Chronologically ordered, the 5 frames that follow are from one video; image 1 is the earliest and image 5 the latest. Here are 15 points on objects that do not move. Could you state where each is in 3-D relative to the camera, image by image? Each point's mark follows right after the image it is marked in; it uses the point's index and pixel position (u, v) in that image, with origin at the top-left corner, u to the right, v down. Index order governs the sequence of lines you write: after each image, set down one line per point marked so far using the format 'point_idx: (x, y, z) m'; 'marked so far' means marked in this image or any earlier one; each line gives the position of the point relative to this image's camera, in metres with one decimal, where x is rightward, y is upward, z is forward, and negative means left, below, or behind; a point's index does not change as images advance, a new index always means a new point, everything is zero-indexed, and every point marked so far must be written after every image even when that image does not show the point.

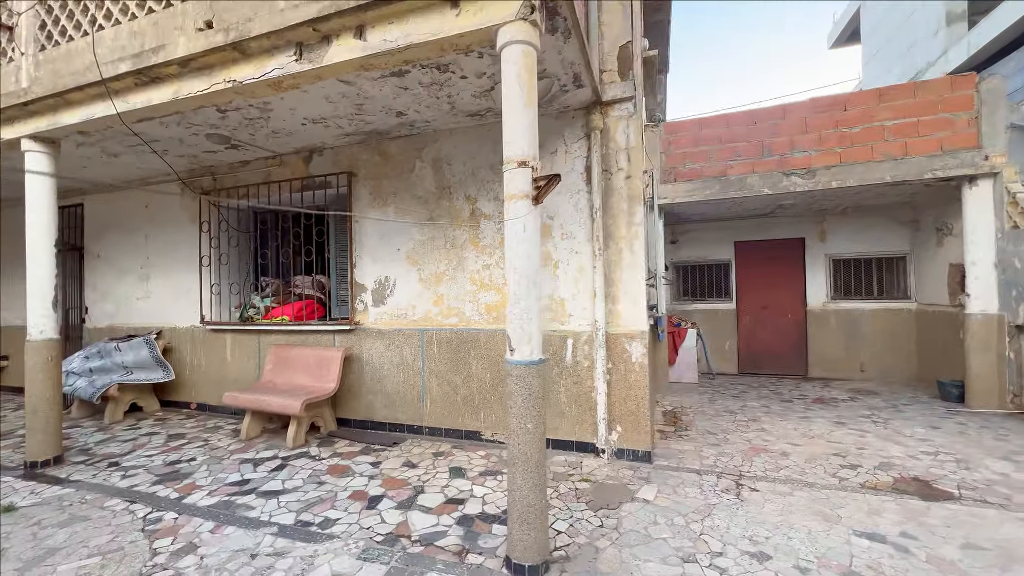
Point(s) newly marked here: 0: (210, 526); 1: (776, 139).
0: (-1.8, -1.4, +2.5) m
1: (+3.2, +1.8, +5.2) m
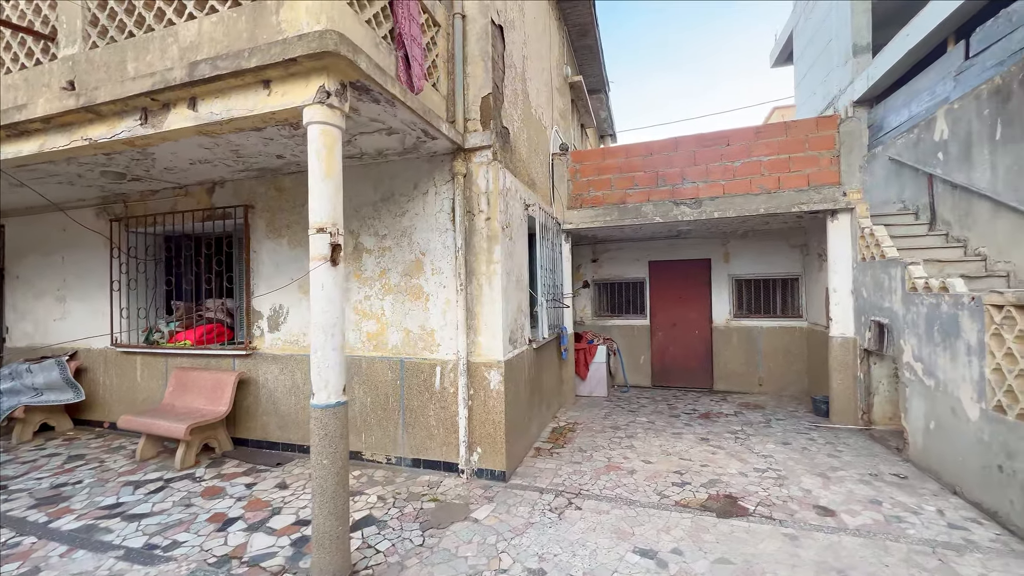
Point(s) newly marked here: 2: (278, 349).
0: (-2.9, -1.7, +2.8) m
1: (+2.0, +1.5, +5.6) m
2: (-2.4, -0.6, +4.4) m
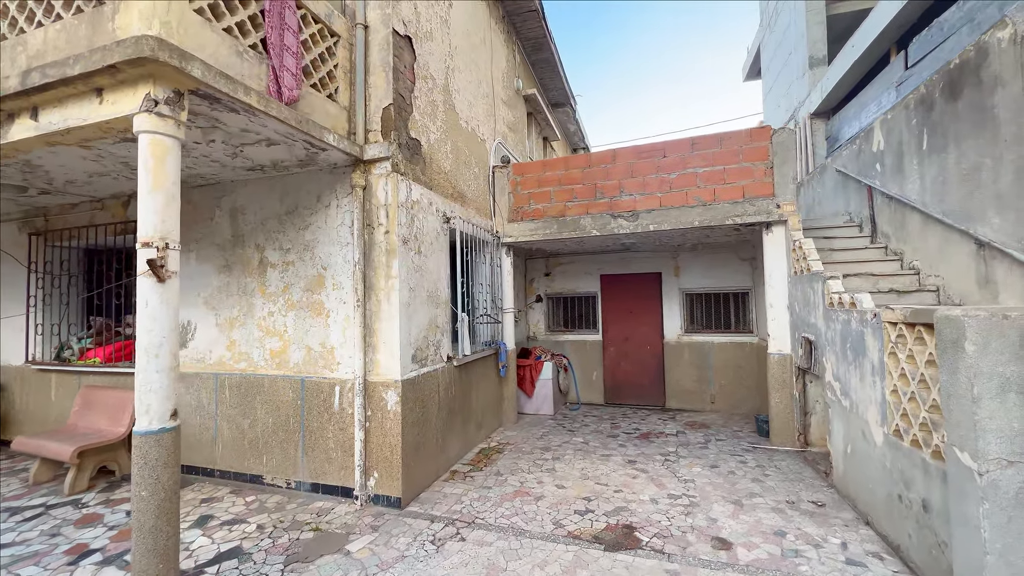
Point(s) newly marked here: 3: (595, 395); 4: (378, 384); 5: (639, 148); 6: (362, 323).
0: (-3.7, -1.8, +2.6) m
1: (+1.2, +1.3, +5.5) m
2: (-3.2, -0.8, +4.2) m
3: (+1.3, -1.7, +6.9) m
4: (-1.1, -0.8, +3.5) m
5: (+1.6, +1.7, +5.4) m
6: (-1.3, -0.3, +3.6) m
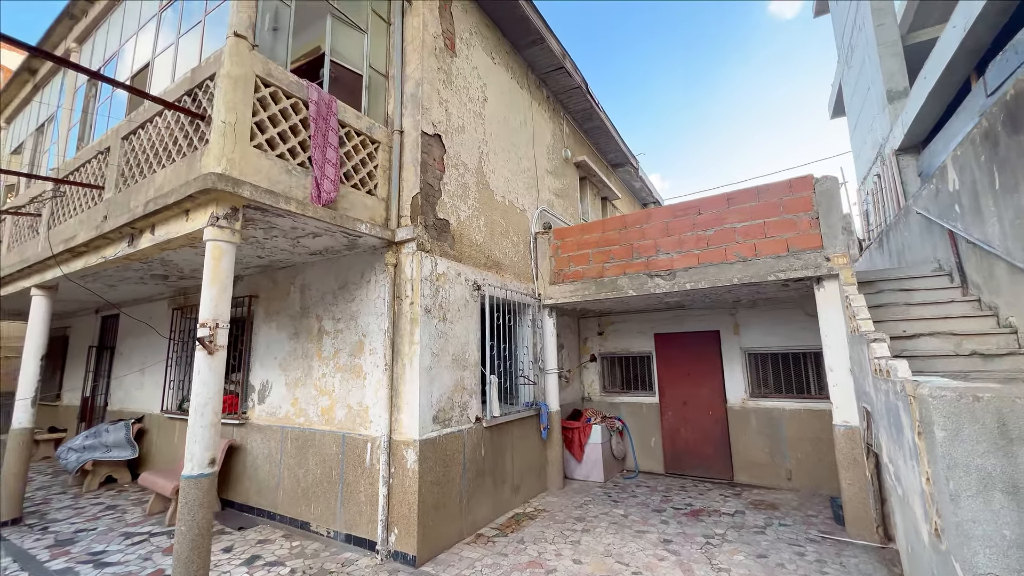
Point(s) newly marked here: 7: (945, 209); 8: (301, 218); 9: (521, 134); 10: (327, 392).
0: (-3.7, -2.3, +3.4) m
1: (+1.7, +0.6, +5.5) m
2: (-2.9, -1.5, +5.0) m
3: (+2.1, -2.6, +6.4) m
4: (-1.0, -1.4, +3.9) m
5: (+2.0, +1.0, +5.4) m
6: (-1.1, -0.9, +4.0) m
7: (+4.5, +0.8, +4.5) m
8: (-1.7, +0.6, +3.5) m
9: (+0.1, +2.3, +6.3) m
10: (-1.9, -1.1, +4.5) m
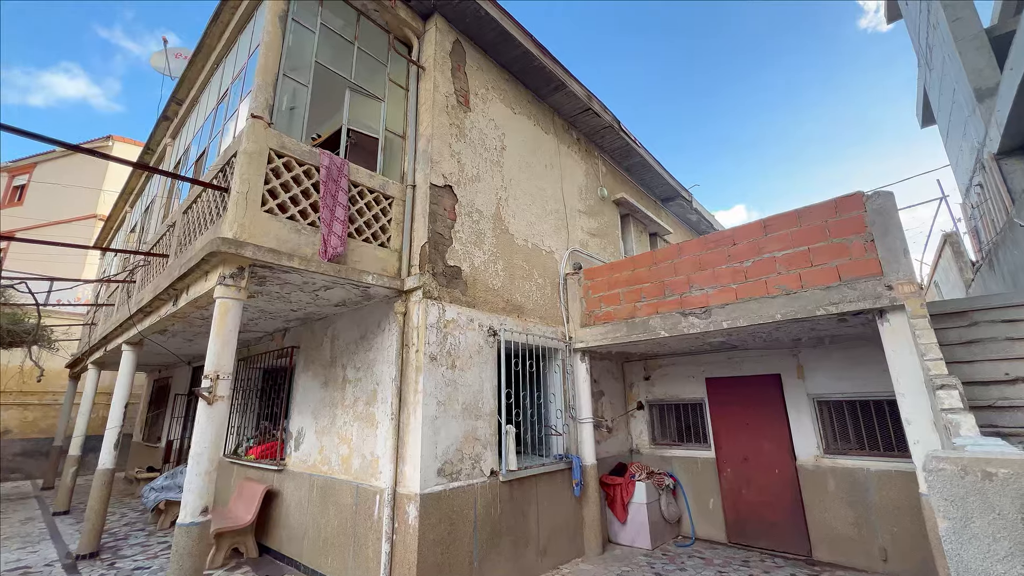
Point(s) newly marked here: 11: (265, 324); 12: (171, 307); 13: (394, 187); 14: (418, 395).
0: (-3.7, -2.8, +3.7) m
1: (+1.9, +0.1, +5.1) m
2: (-2.6, -2.1, +5.2) m
3: (+2.6, -3.1, +5.6) m
4: (-0.9, -1.8, +3.8) m
5: (+2.2, +0.6, +4.9) m
6: (-1.1, -1.4, +4.0) m
7: (+4.6, +0.6, +3.7) m
8: (-1.8, +0.1, +3.7) m
9: (+0.5, +1.6, +6.3) m
10: (-1.7, -1.6, +4.6) m
11: (-3.3, -0.5, +5.7) m
12: (-3.4, -0.2, +4.3) m
13: (-1.3, +1.1, +4.6) m
14: (-0.8, -1.0, +3.9) m
